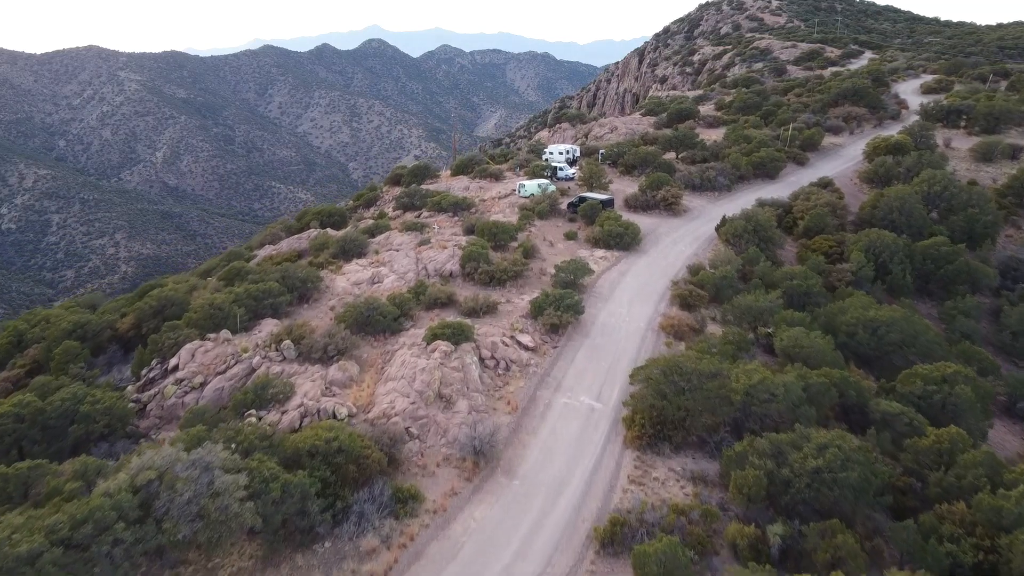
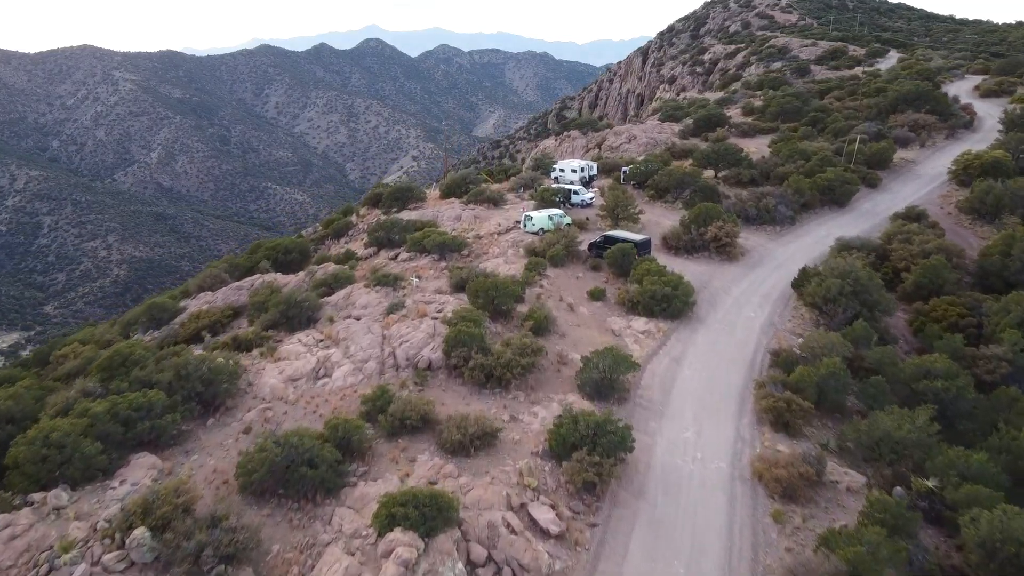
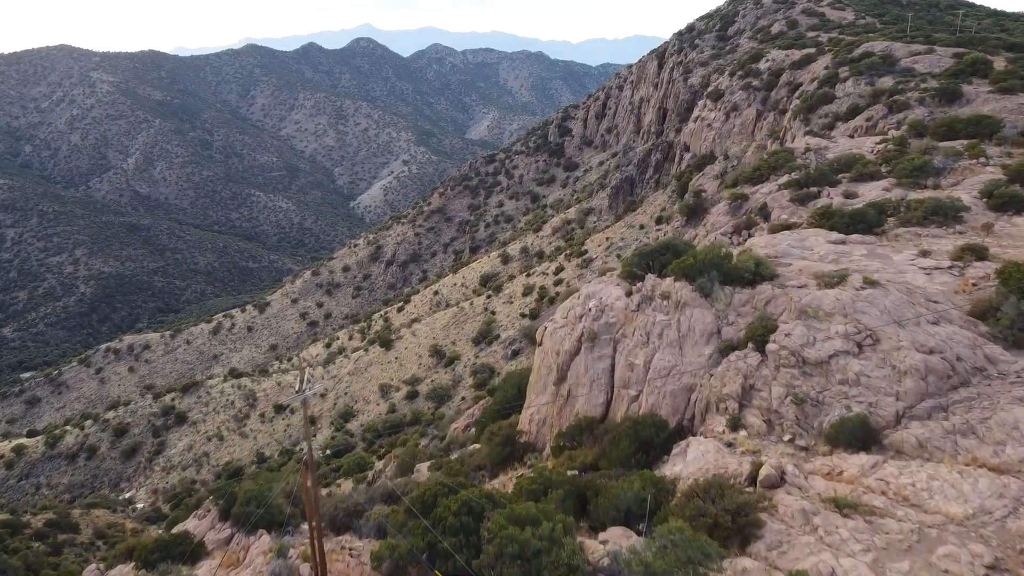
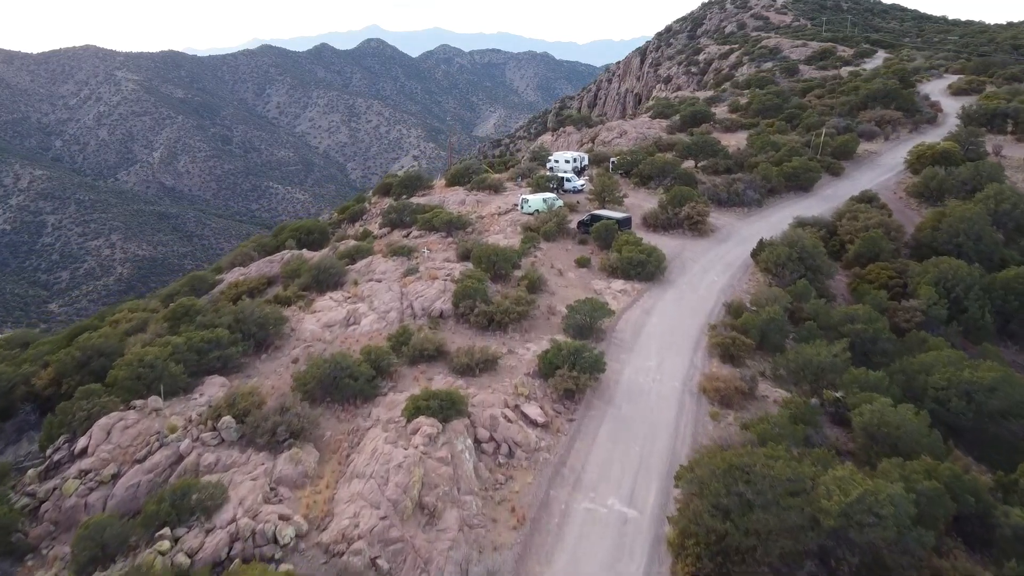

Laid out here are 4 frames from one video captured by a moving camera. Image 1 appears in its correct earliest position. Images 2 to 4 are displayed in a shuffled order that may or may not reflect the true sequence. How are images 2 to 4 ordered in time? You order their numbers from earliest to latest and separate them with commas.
4, 2, 3
